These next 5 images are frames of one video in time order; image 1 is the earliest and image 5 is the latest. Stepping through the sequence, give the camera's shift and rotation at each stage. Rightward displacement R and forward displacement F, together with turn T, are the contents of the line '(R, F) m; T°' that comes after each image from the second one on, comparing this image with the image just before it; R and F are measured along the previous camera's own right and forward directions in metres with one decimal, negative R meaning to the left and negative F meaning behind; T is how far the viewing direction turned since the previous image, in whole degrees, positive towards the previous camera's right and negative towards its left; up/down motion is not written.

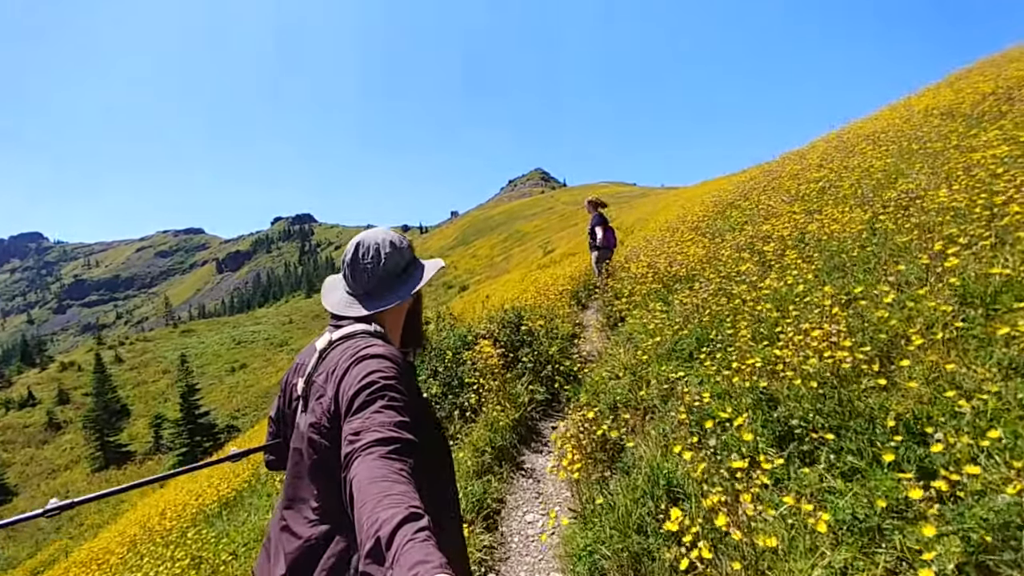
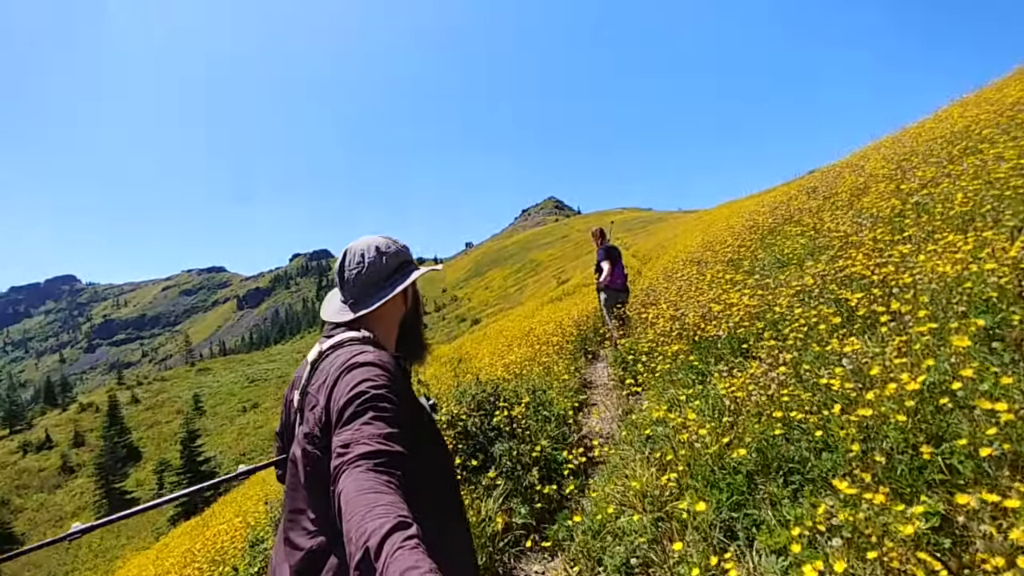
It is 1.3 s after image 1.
(+0.4, +1.6) m; -2°
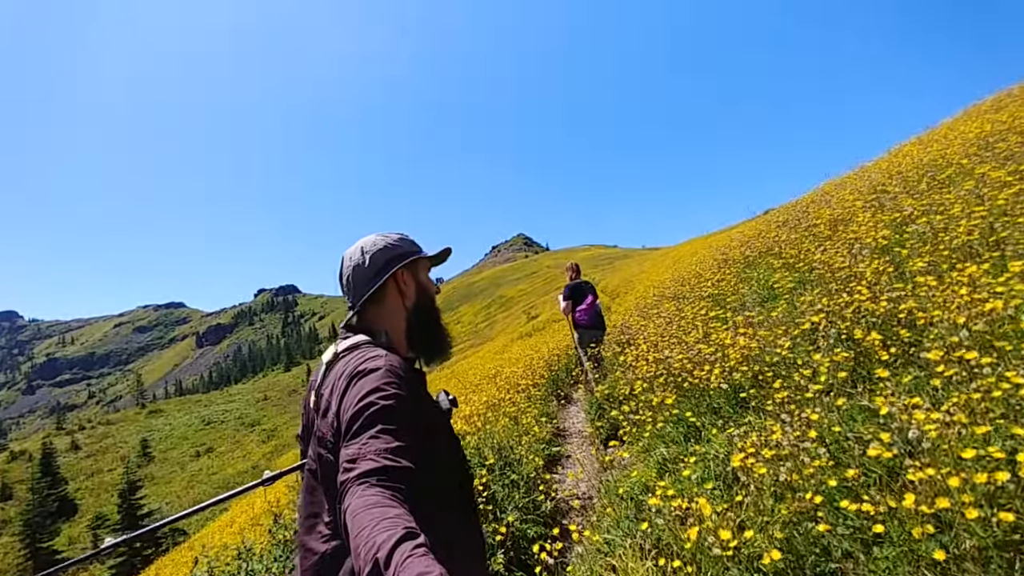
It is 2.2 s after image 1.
(+0.1, +0.6) m; +3°
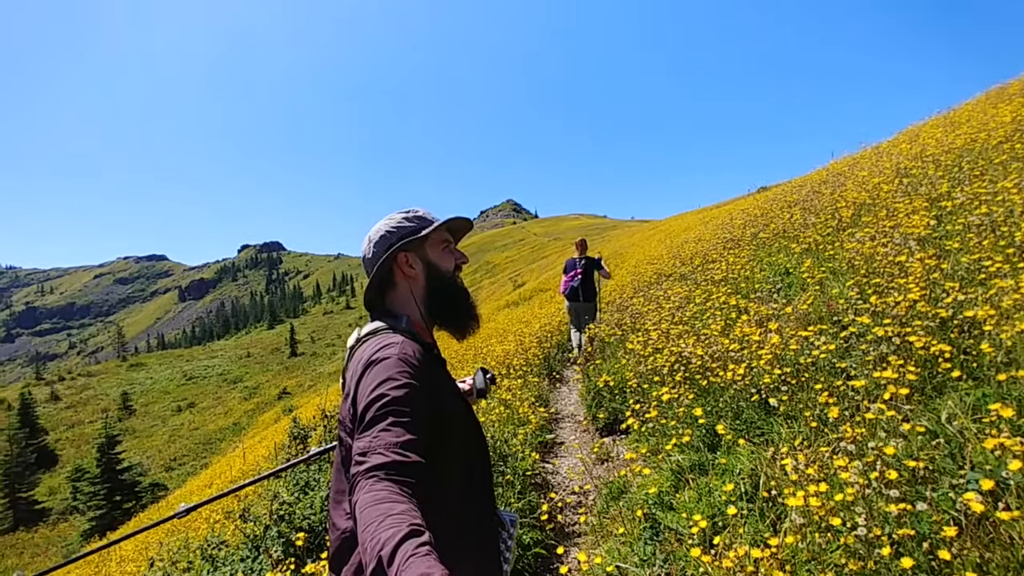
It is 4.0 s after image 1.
(-0.1, +0.5) m; +1°
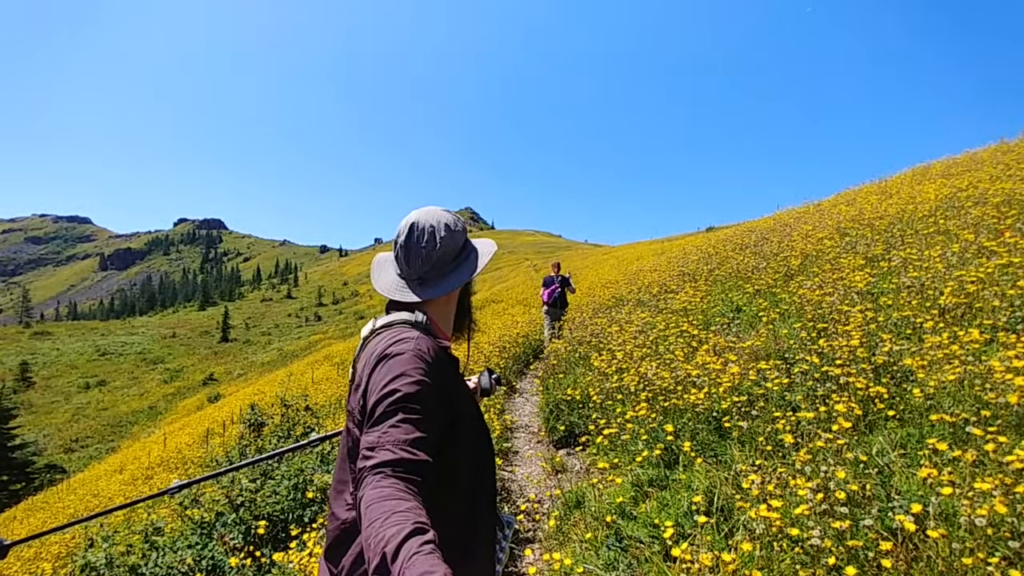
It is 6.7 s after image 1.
(-0.3, -0.2) m; +6°
